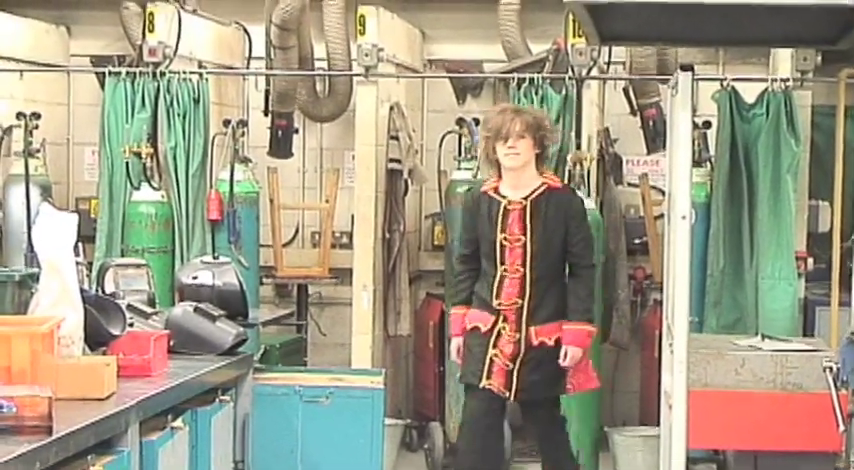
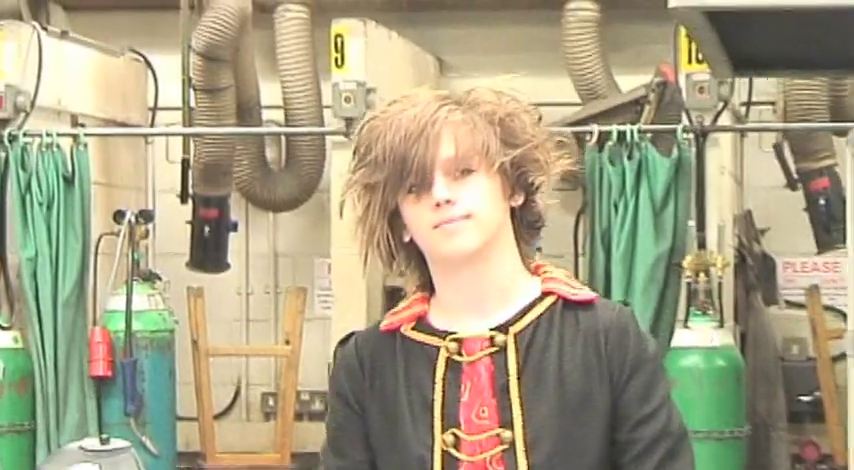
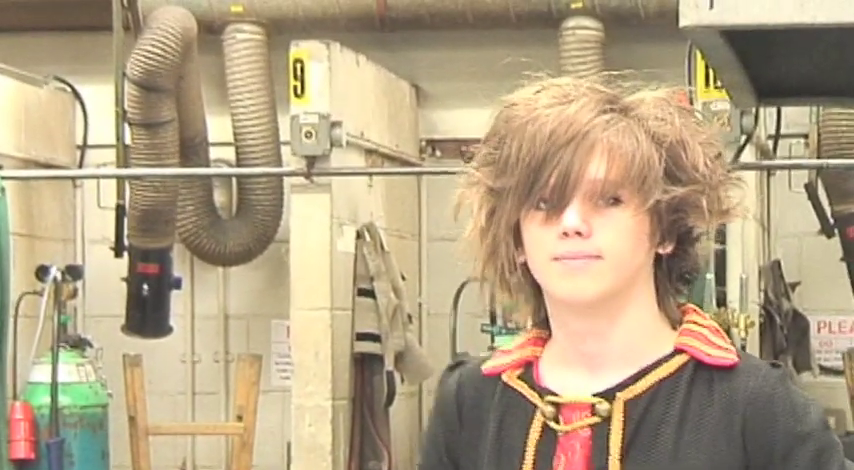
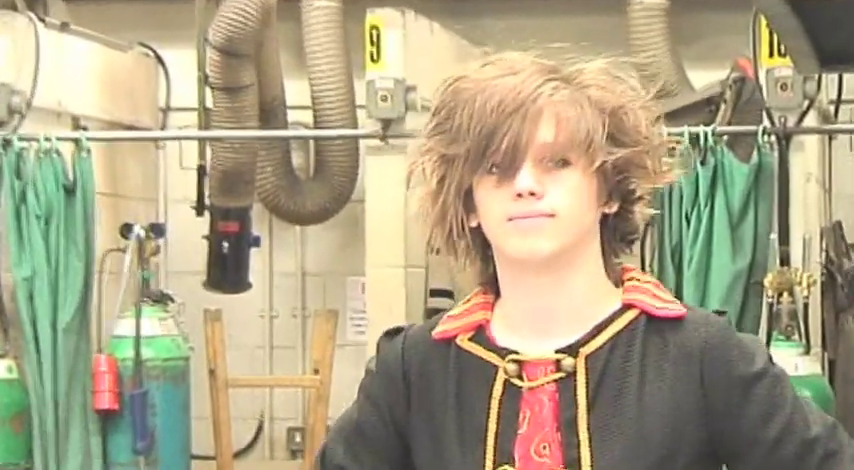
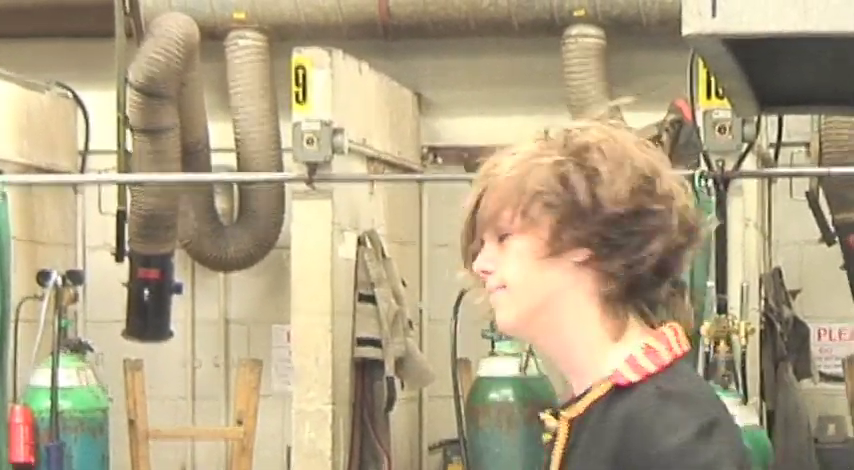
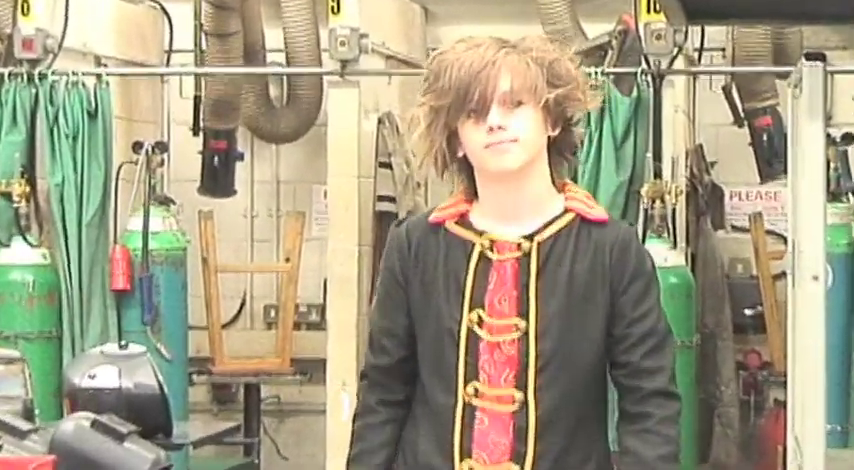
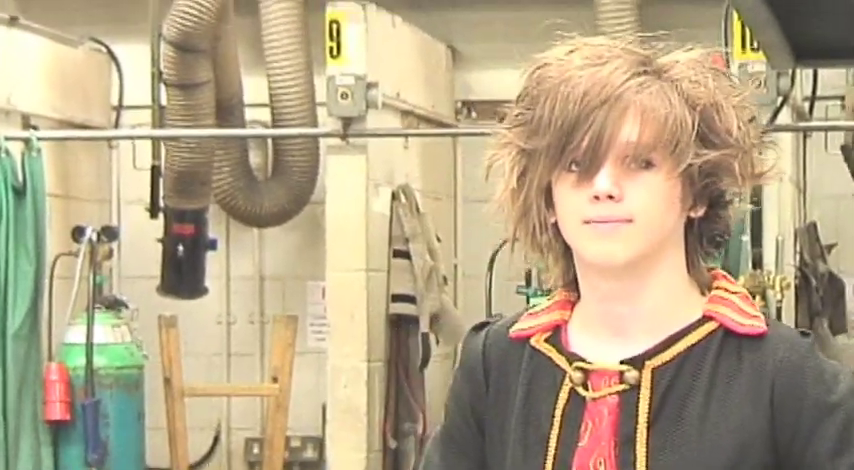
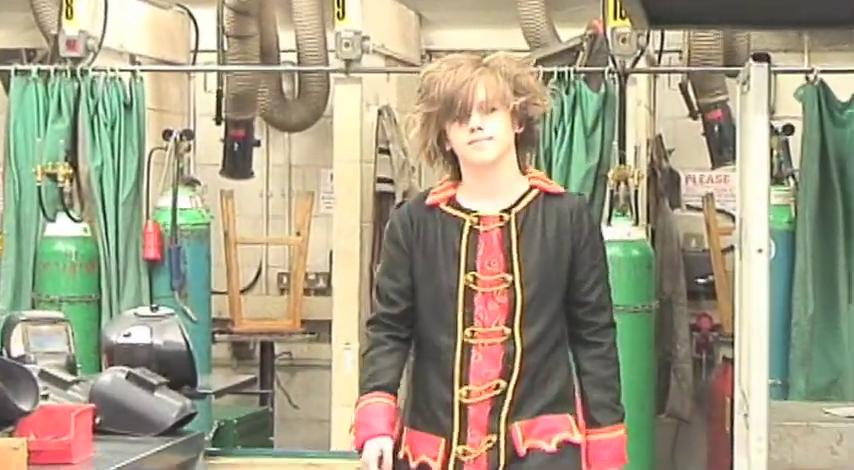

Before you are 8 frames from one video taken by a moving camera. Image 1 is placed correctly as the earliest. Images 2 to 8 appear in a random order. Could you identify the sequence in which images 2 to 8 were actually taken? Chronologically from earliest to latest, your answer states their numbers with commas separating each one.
8, 6, 2, 4, 7, 3, 5
